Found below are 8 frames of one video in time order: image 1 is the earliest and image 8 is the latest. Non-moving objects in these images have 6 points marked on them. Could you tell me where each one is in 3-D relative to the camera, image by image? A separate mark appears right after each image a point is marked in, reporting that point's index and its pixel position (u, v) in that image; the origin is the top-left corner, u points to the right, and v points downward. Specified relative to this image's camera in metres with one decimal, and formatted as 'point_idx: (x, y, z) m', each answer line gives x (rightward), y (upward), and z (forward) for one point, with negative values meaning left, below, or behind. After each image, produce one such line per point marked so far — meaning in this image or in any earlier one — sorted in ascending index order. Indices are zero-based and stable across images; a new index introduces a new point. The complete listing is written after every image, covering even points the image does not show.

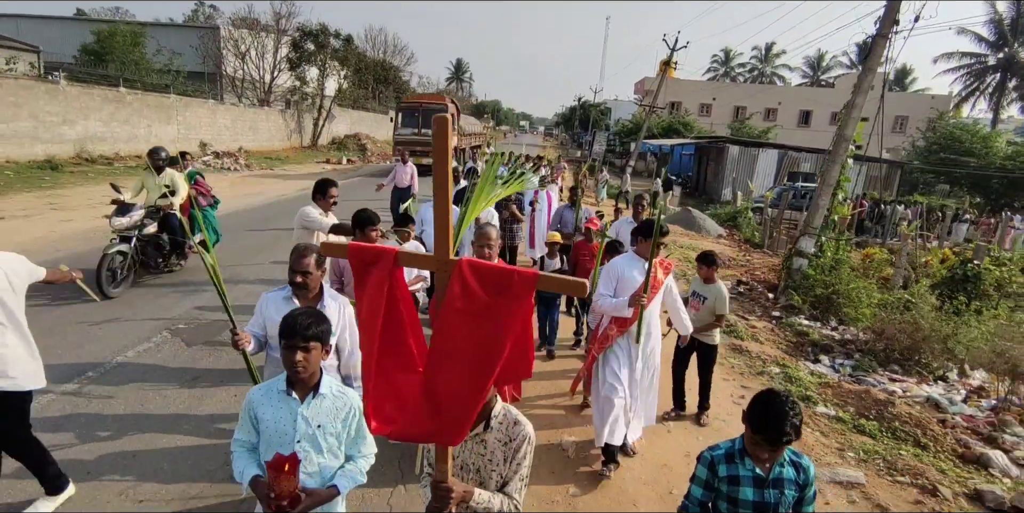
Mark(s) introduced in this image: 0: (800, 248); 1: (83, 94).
0: (+4.1, +0.1, +8.0) m
1: (-12.8, +4.8, +16.8) m
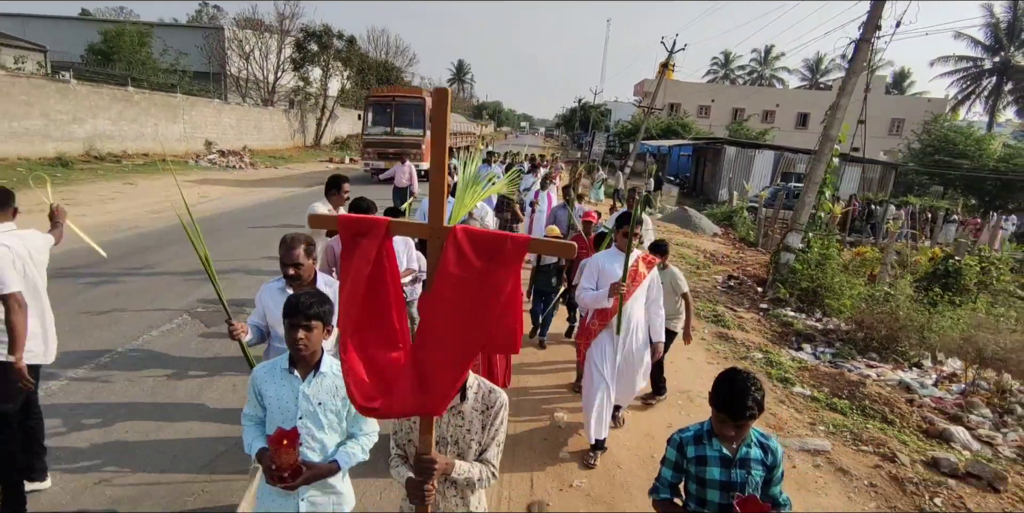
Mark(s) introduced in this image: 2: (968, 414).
0: (+4.1, +0.2, +8.3) m
1: (-12.8, +5.0, +17.1) m
2: (+3.9, -1.3, +4.8) m
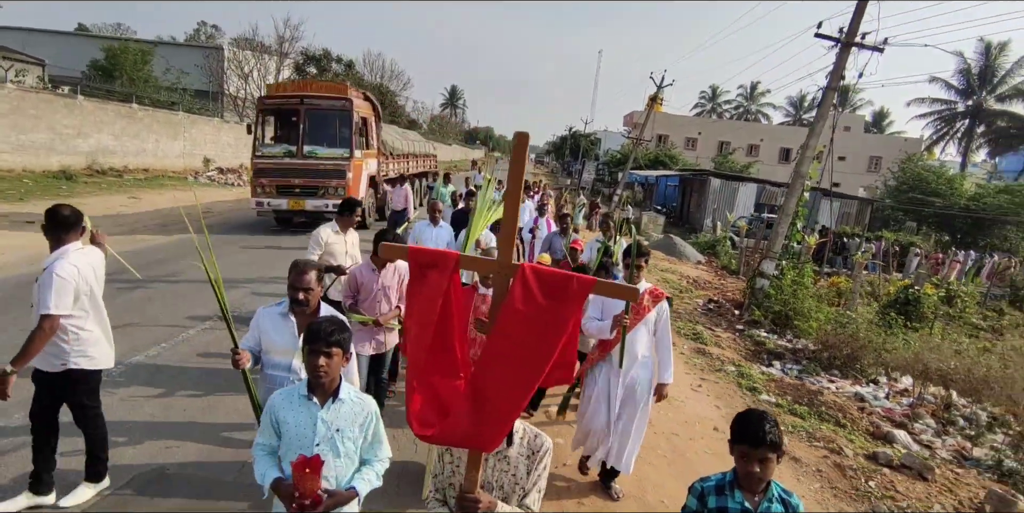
0: (+4.0, -0.2, +9.0) m
1: (-13.0, +4.6, +17.6) m
2: (+3.9, -1.6, +5.4) m
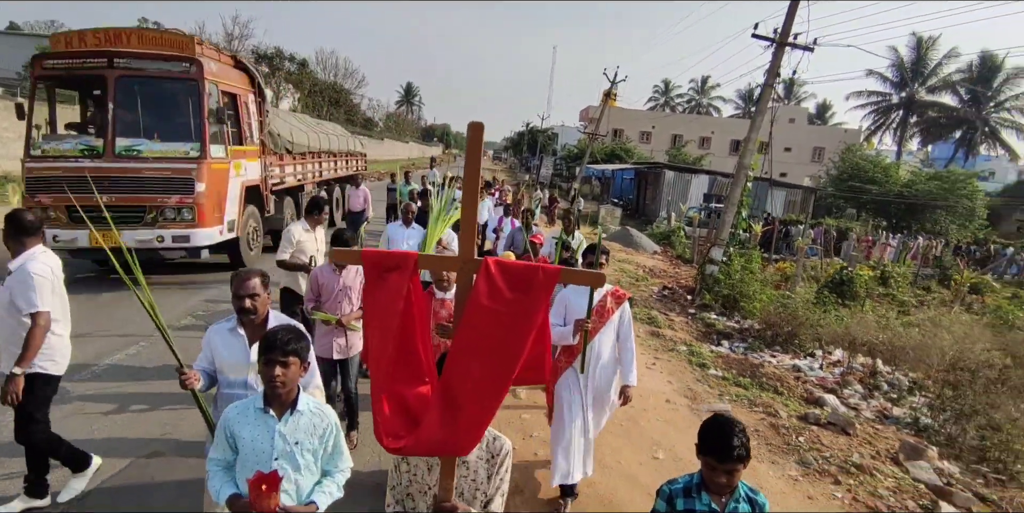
0: (+3.4, 0.0, +9.6) m
1: (-14.3, +4.4, +17.0) m
2: (+3.5, -1.4, +6.0) m
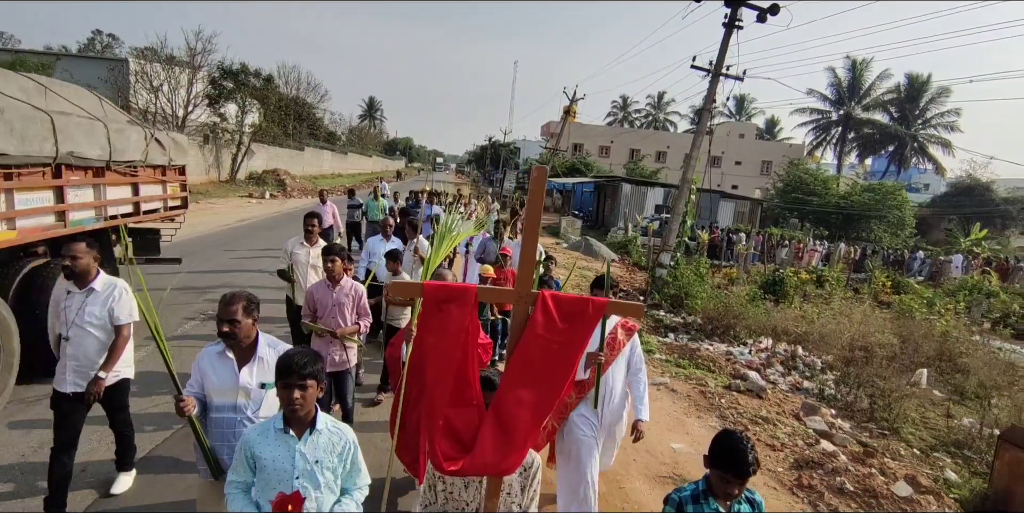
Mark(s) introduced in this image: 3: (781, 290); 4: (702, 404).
0: (+2.8, -0.1, +10.7) m
1: (-15.3, +3.9, +17.1) m
2: (+3.2, -1.4, +7.1) m
3: (+5.2, -0.6, +10.8) m
4: (+1.8, -1.4, +5.2) m
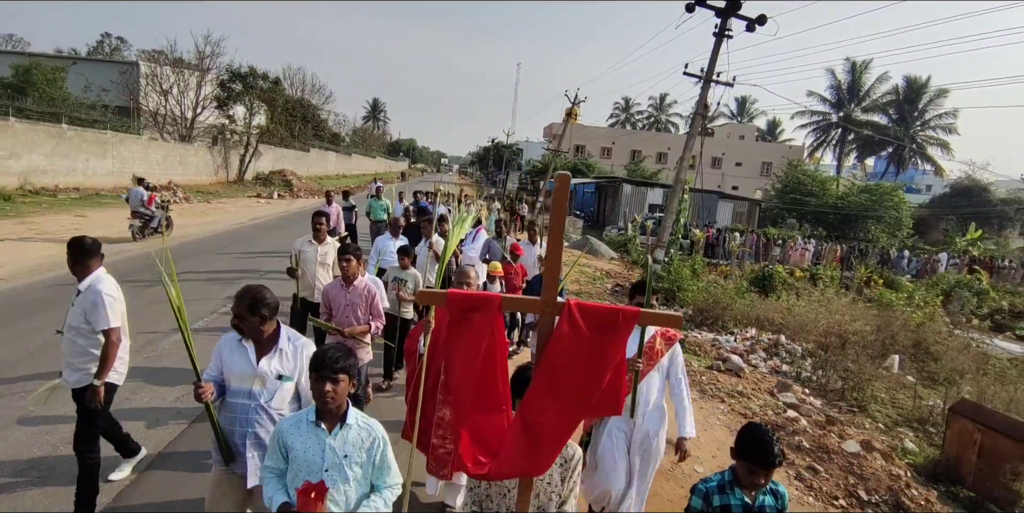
0: (+2.9, 0.0, +11.3) m
1: (-15.3, +4.0, +17.7) m
2: (+3.3, -1.3, +7.7) m
3: (+5.2, -0.6, +11.4) m
4: (+1.8, -1.3, +5.8) m
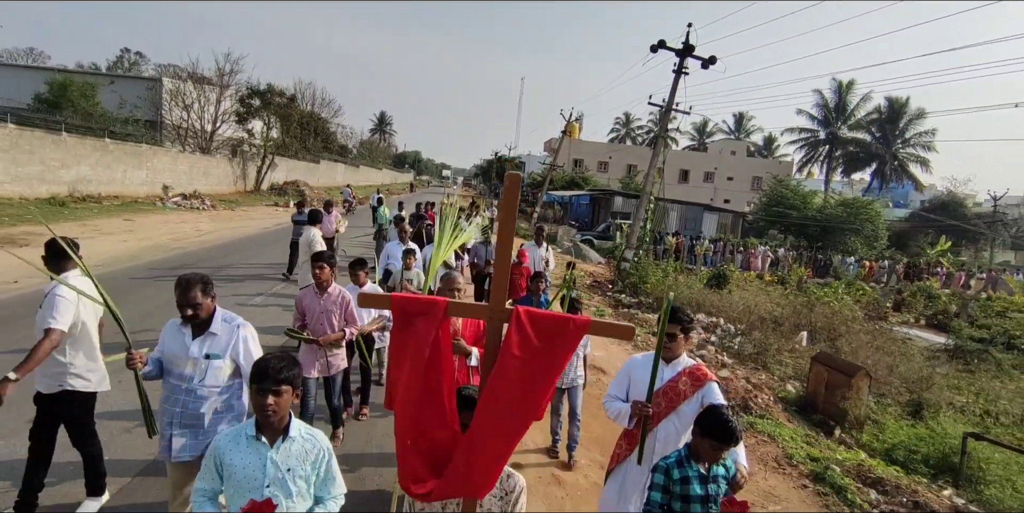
0: (+2.7, 0.0, +13.3) m
1: (-15.4, +4.0, +19.9) m
2: (+3.0, -1.3, +9.7) m
3: (+5.0, -0.6, +13.4) m
4: (+1.5, -1.2, +7.8) m
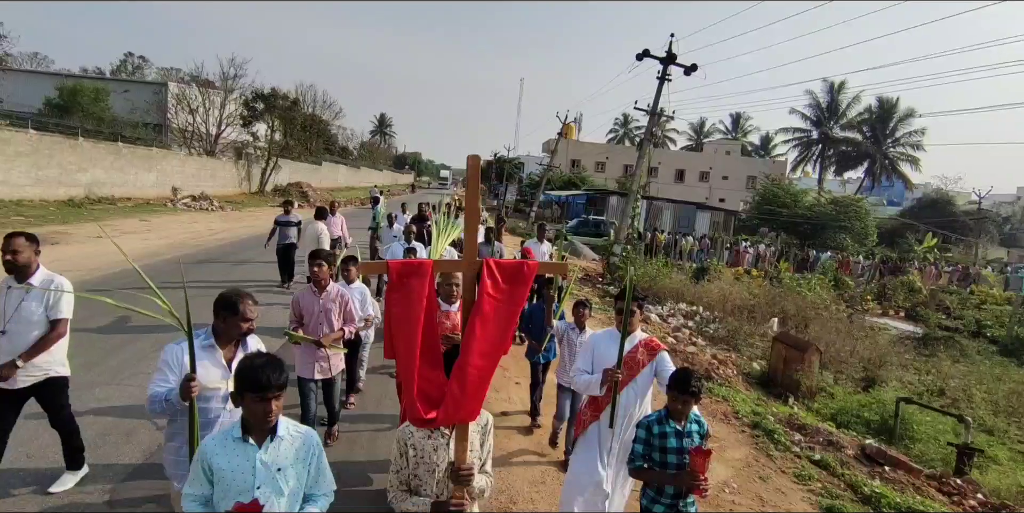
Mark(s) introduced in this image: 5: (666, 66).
0: (+2.6, +0.1, +14.2) m
1: (-15.5, +4.0, +20.8) m
2: (+2.9, -1.1, +10.5) m
3: (+4.9, -0.5, +14.2) m
4: (+1.4, -1.0, +8.6) m
5: (+3.6, +4.5, +13.3) m
